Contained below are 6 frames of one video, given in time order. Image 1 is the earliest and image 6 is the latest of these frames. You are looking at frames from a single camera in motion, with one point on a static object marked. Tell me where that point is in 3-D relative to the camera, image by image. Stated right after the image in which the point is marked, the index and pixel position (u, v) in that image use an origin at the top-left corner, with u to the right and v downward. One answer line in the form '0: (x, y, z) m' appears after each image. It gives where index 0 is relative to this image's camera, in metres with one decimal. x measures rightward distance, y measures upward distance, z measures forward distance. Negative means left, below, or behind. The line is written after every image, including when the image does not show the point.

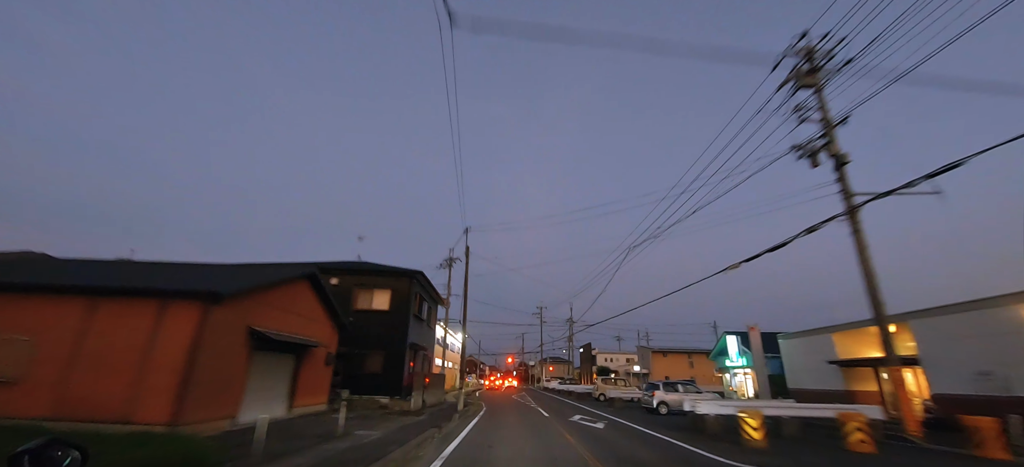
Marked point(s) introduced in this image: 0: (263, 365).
0: (-7.0, -3.6, +12.3) m
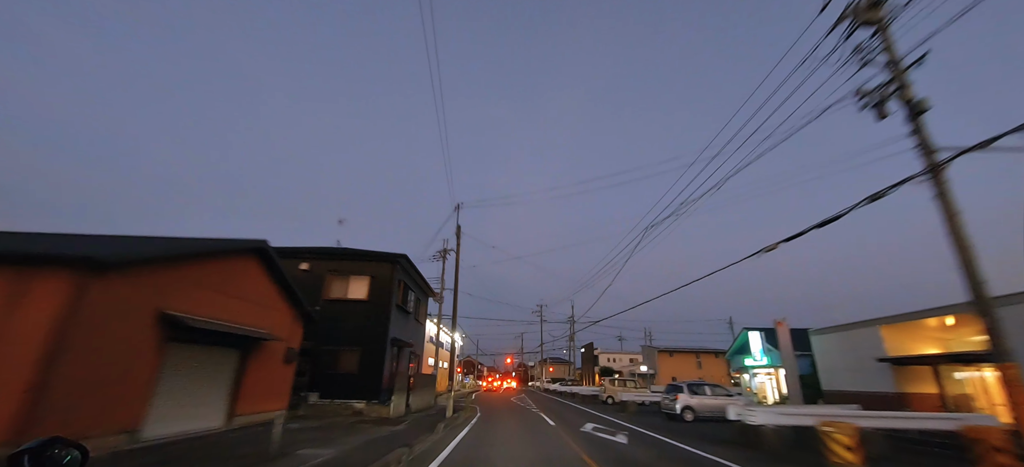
0: (-7.0, -2.7, +9.5) m
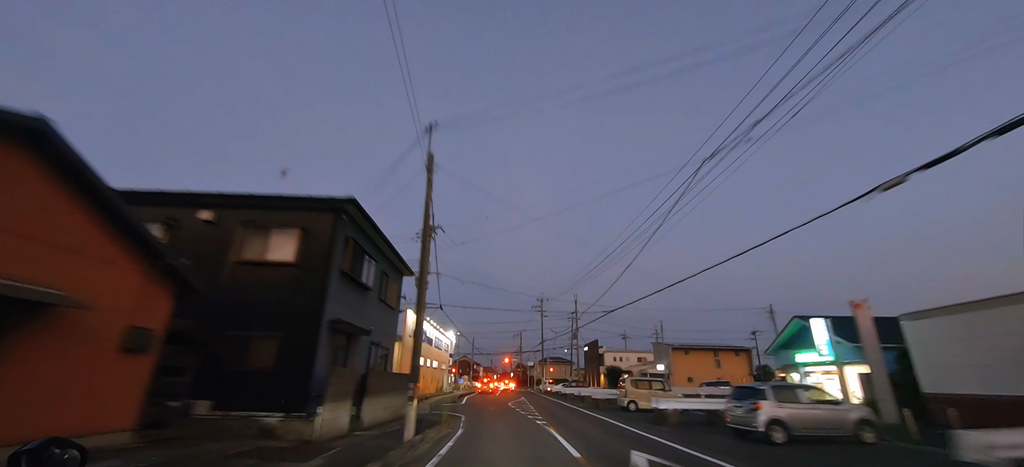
0: (-7.1, -1.0, +4.1) m
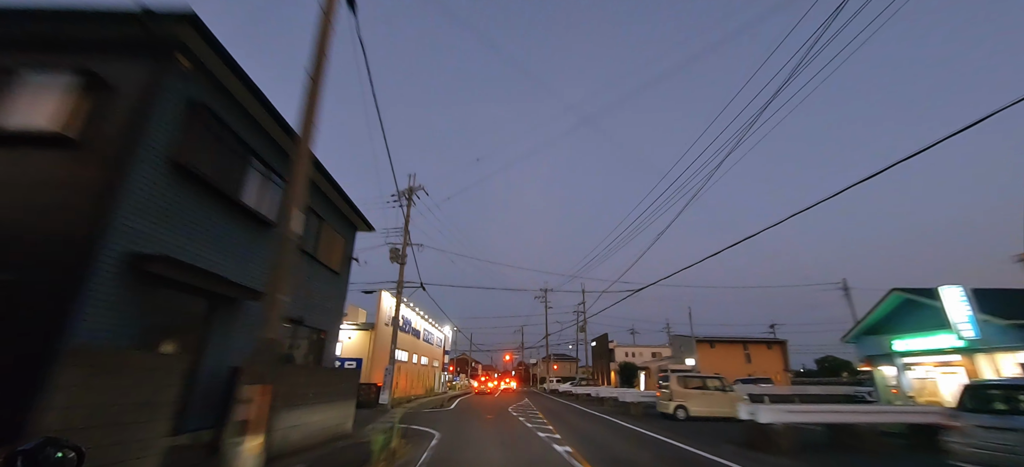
0: (-7.1, +1.0, -1.8) m
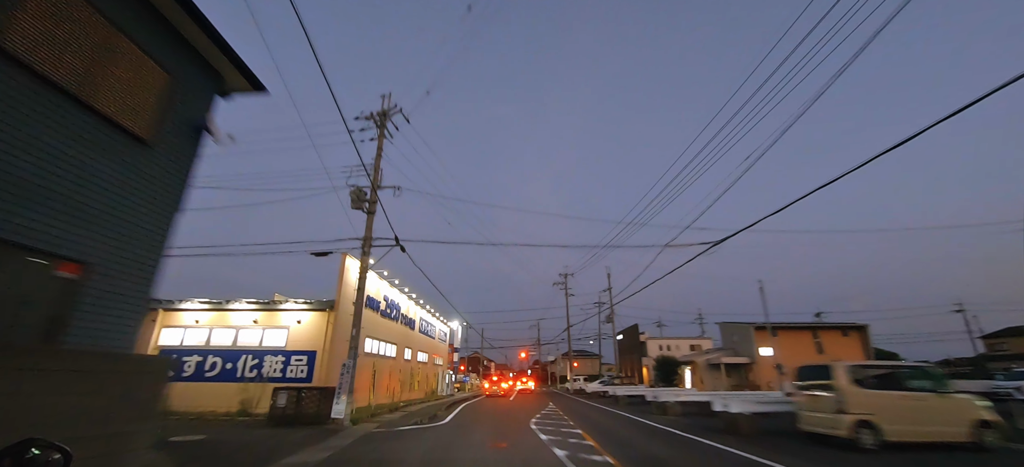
0: (-7.2, +3.2, -8.6) m
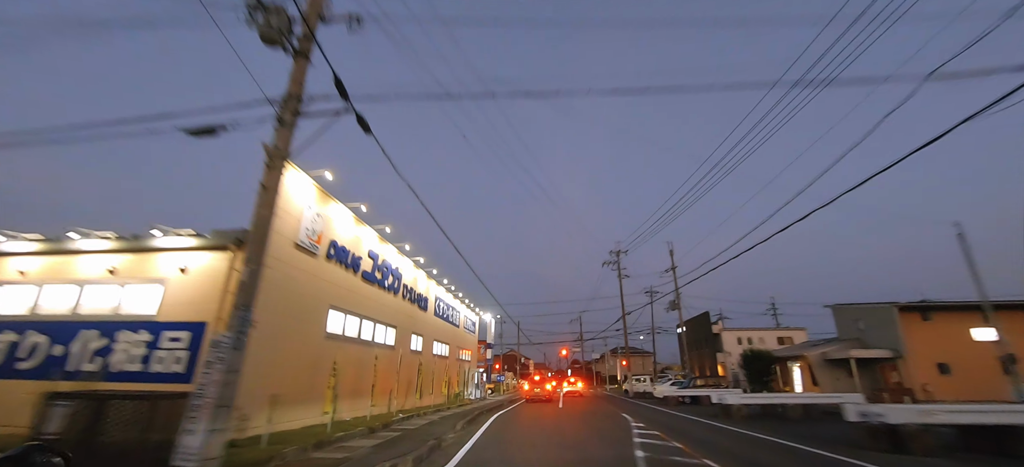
0: (-8.0, +5.6, -15.7) m
